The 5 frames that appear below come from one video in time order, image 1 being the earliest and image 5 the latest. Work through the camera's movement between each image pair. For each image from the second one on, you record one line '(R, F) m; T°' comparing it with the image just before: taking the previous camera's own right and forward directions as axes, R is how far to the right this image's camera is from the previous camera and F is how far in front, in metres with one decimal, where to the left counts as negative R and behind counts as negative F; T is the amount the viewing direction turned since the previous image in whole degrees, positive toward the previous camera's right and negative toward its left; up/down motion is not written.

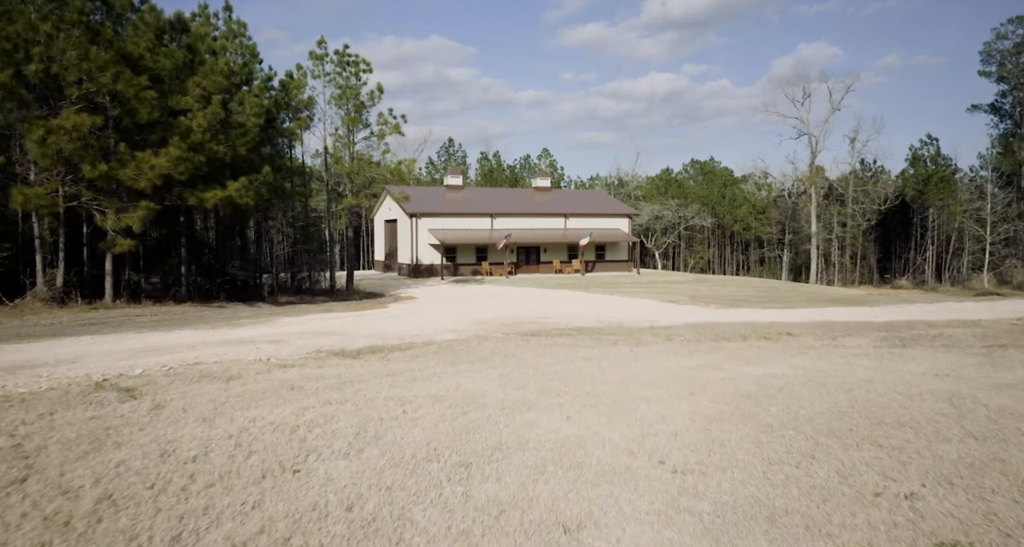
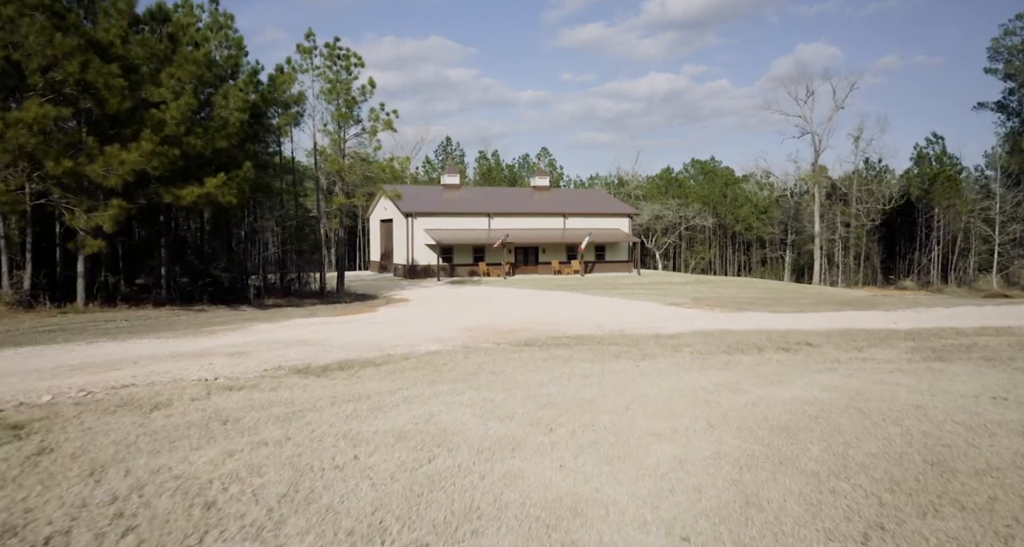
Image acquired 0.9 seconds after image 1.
(+0.1, +1.0) m; 0°
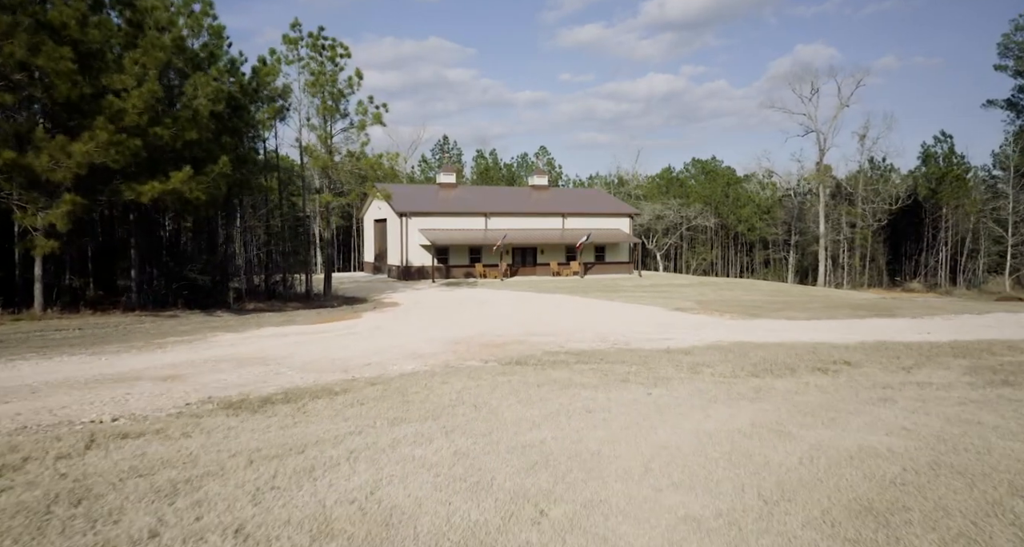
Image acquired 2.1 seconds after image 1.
(+0.1, +1.4) m; 0°
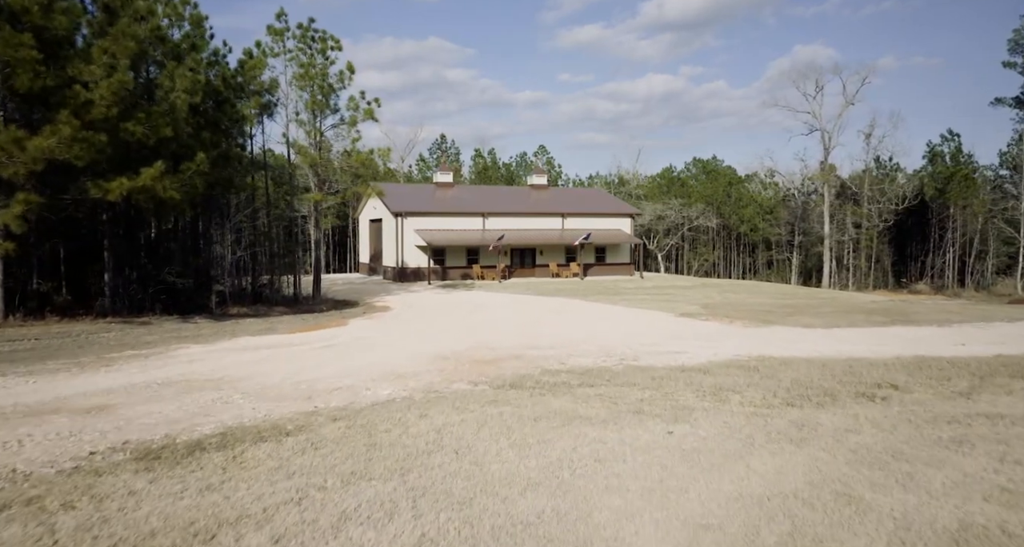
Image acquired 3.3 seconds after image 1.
(+0.1, +1.2) m; 0°
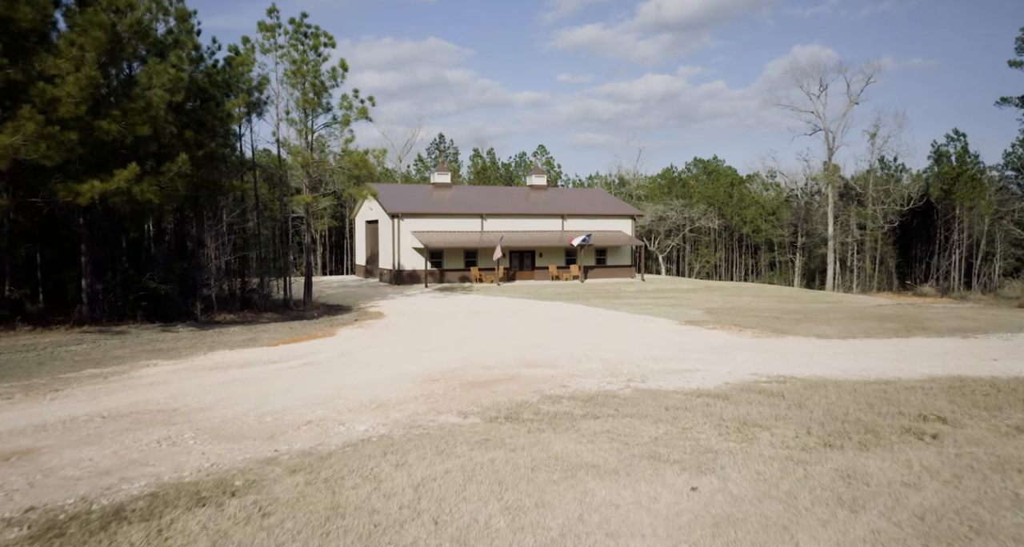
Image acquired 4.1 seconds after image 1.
(0.0, +0.9) m; 0°
